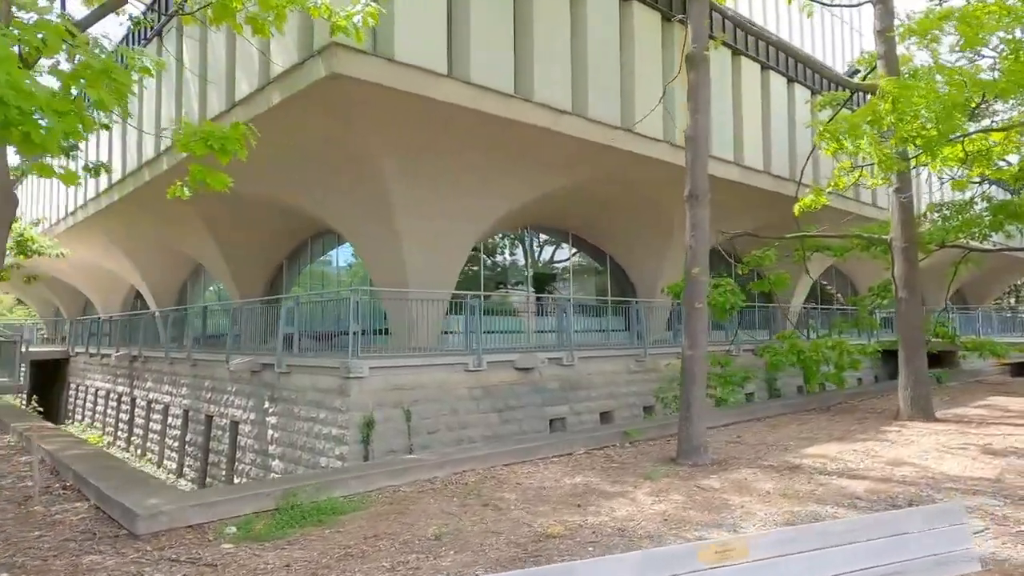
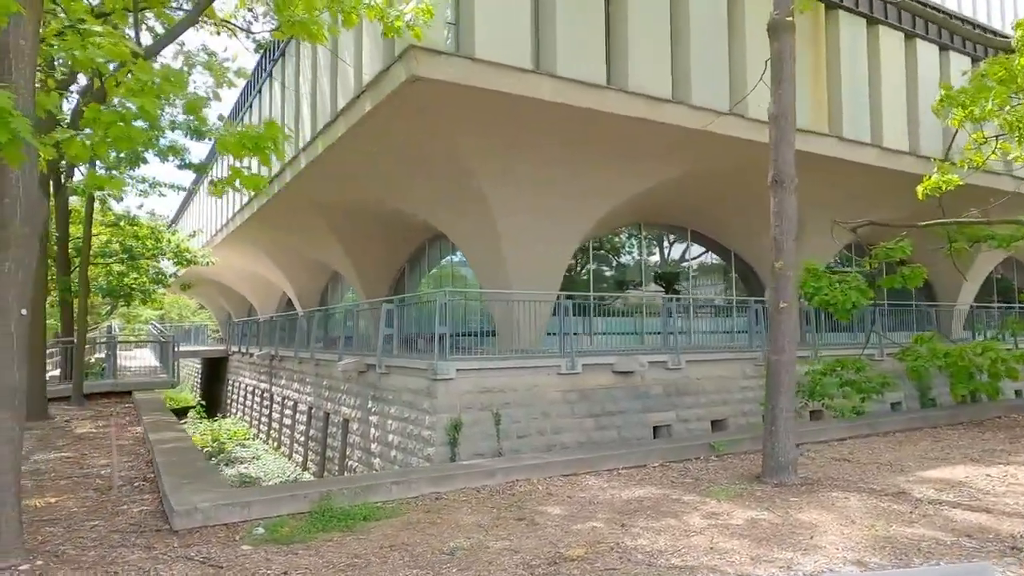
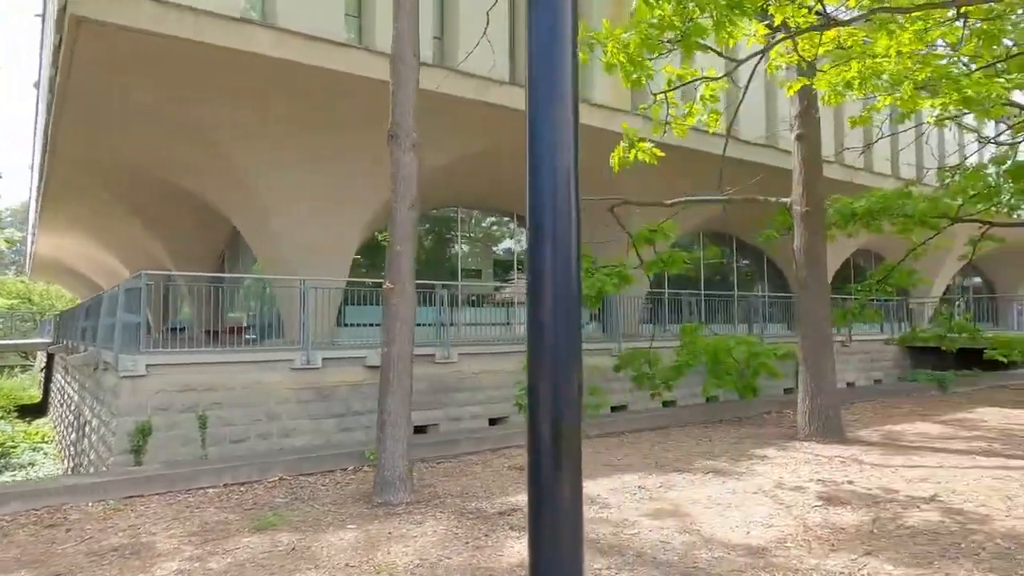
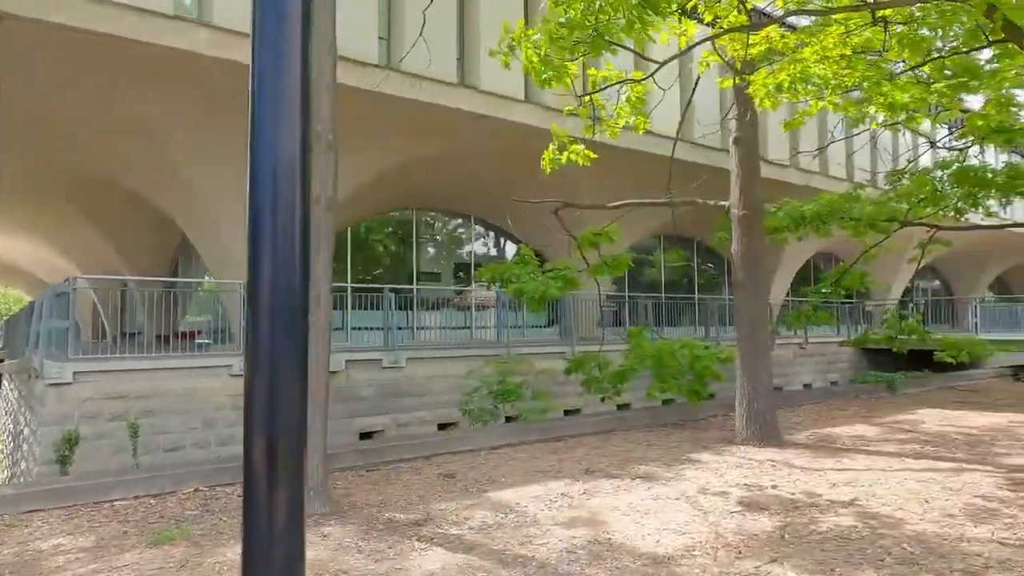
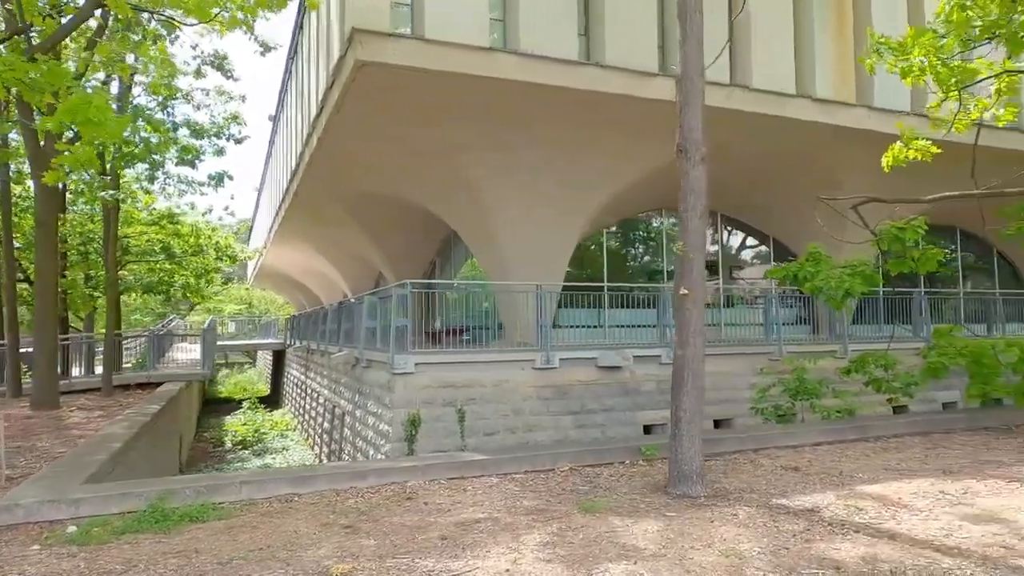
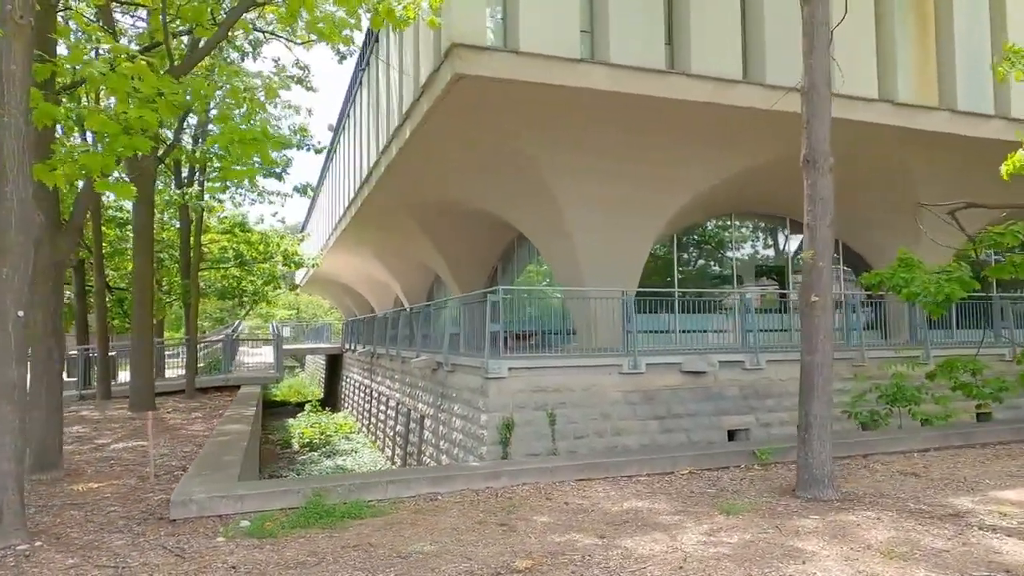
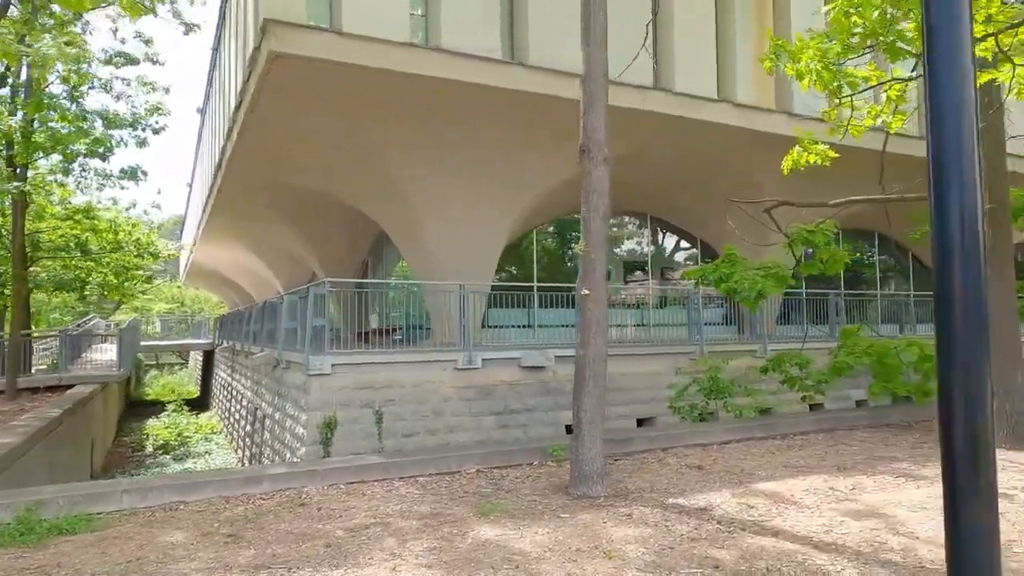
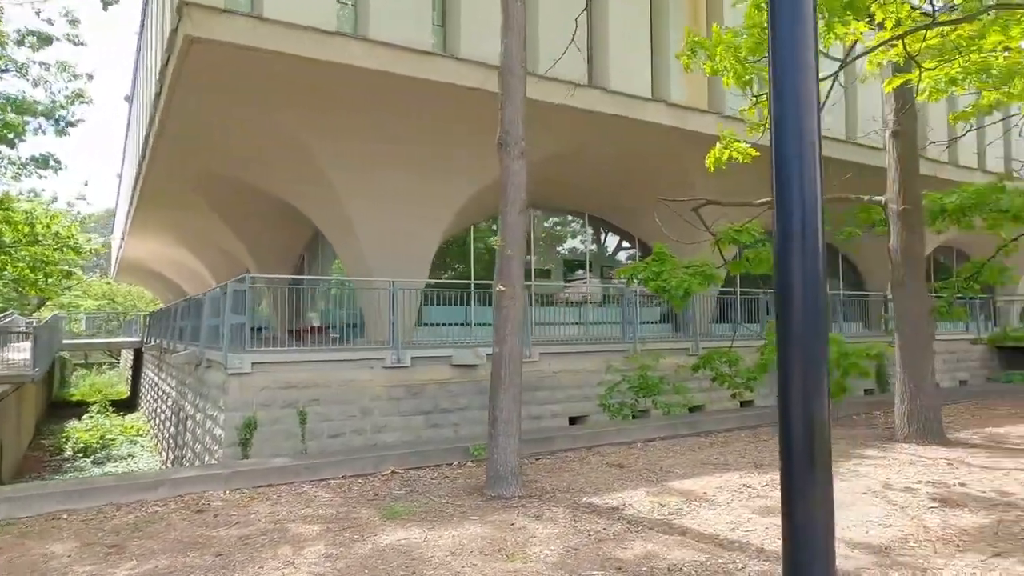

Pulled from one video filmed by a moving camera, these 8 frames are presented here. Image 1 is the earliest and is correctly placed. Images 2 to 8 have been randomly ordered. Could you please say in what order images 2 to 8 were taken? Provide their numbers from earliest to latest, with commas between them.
2, 6, 5, 7, 8, 3, 4
